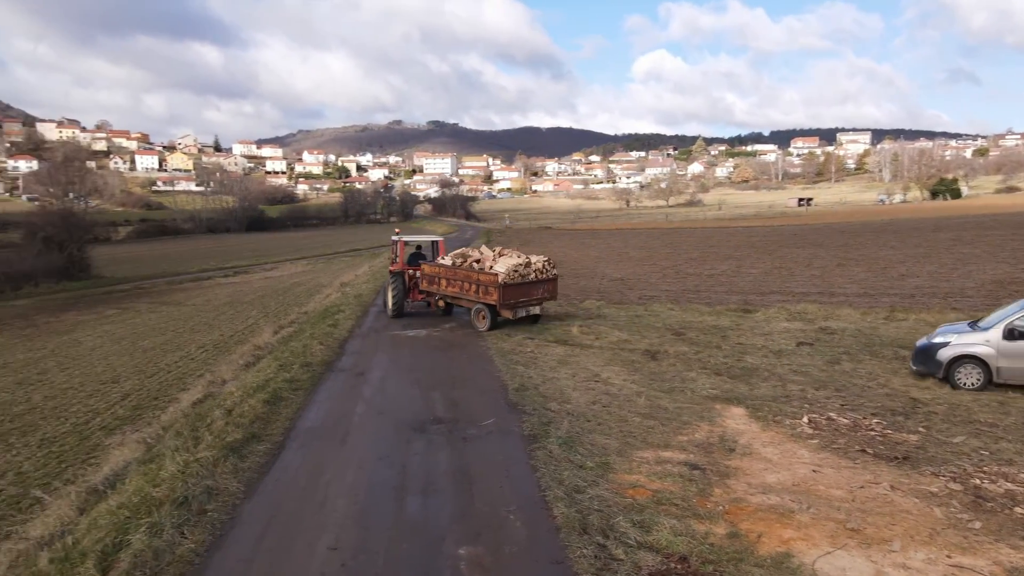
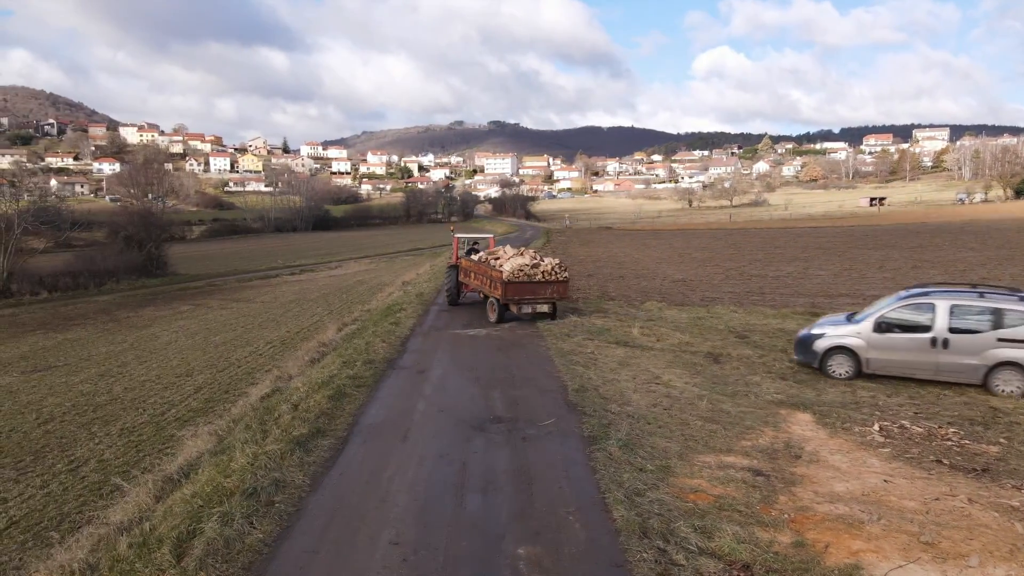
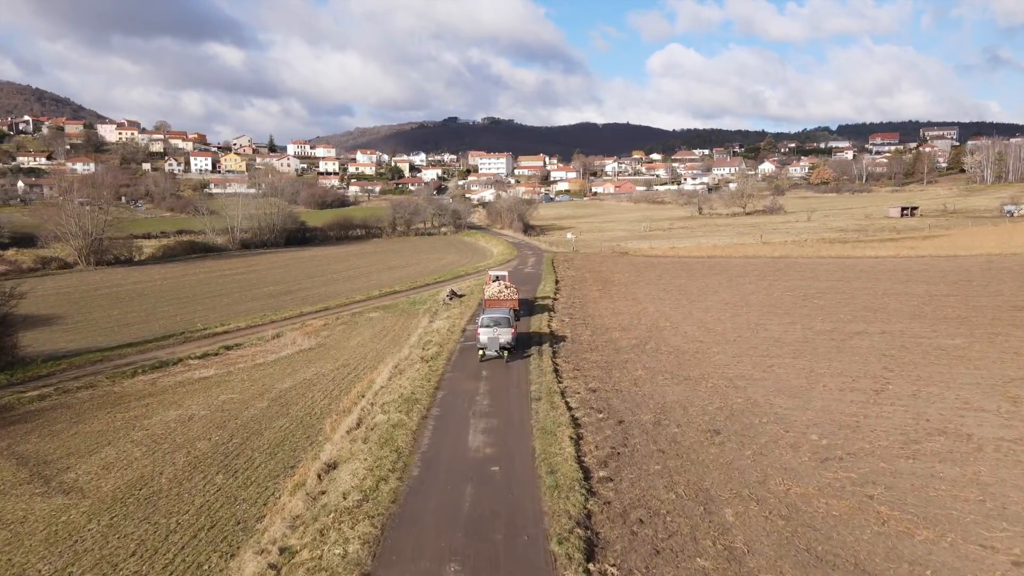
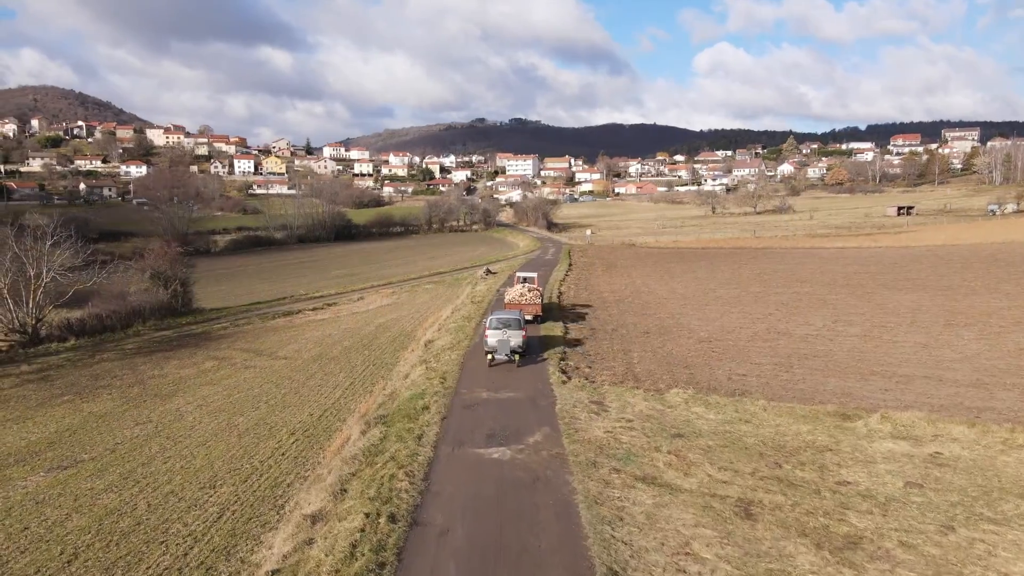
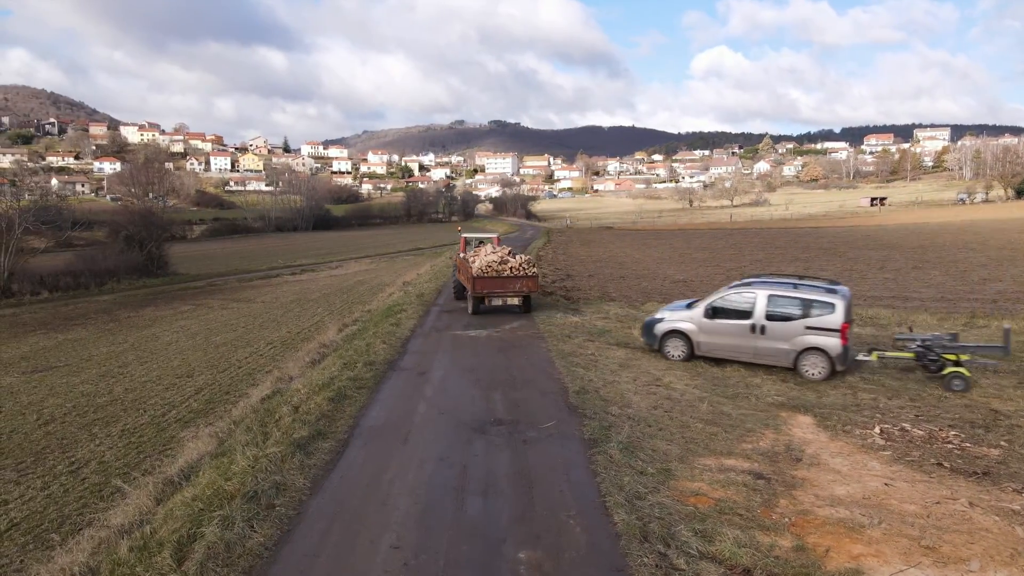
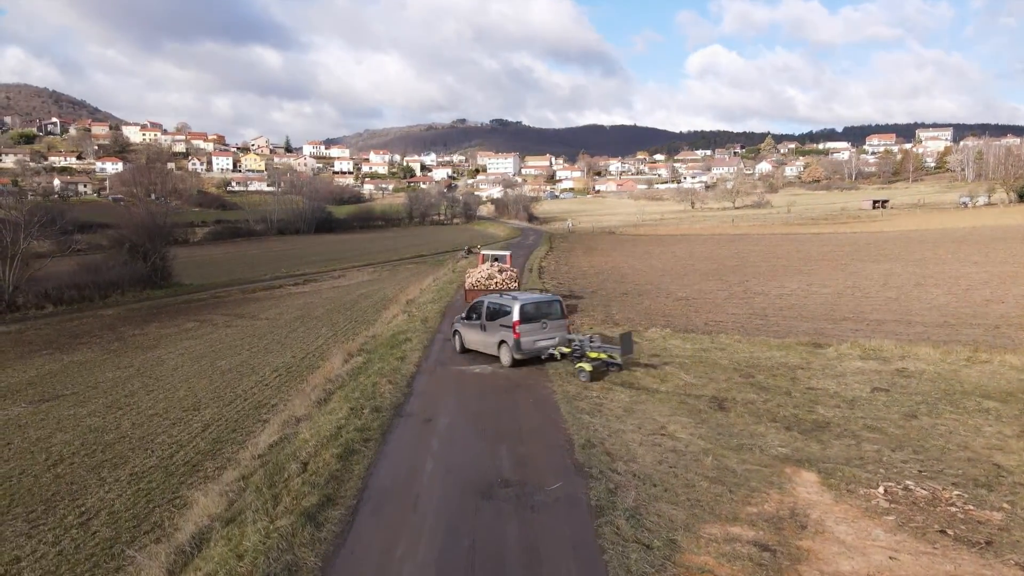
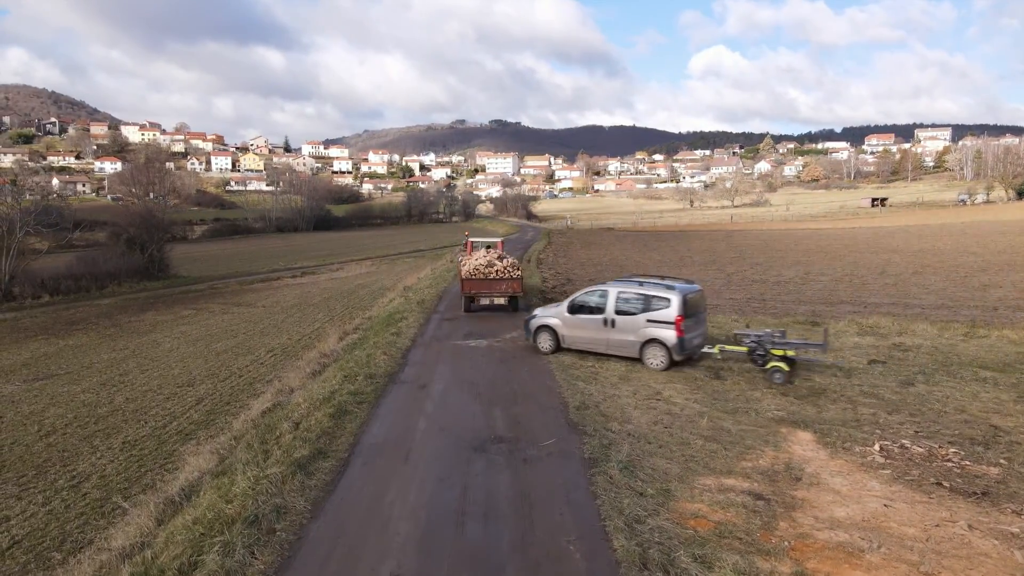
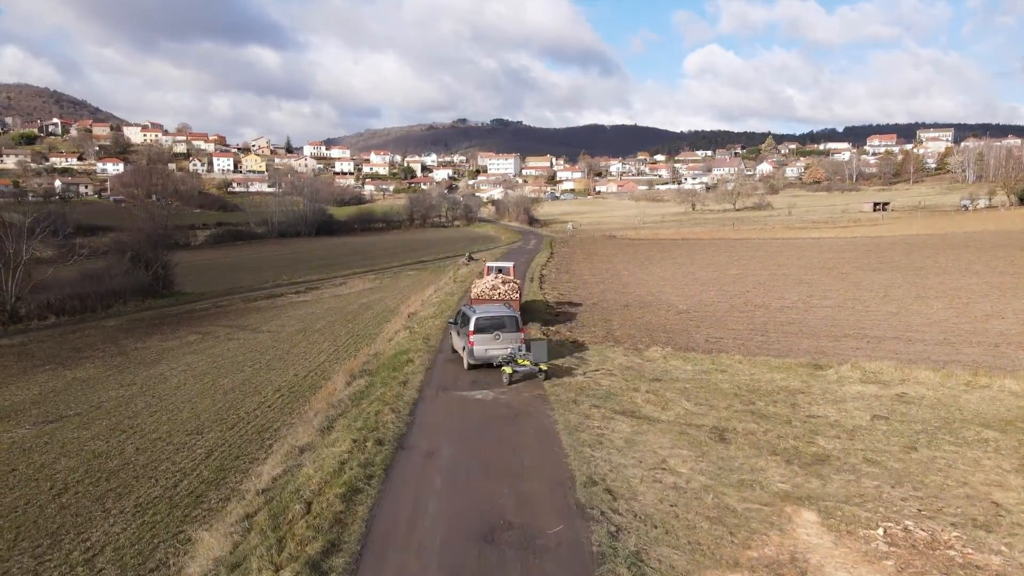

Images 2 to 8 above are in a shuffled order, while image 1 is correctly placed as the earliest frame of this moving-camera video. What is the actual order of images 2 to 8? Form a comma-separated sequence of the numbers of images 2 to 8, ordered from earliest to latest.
2, 5, 7, 6, 8, 4, 3
